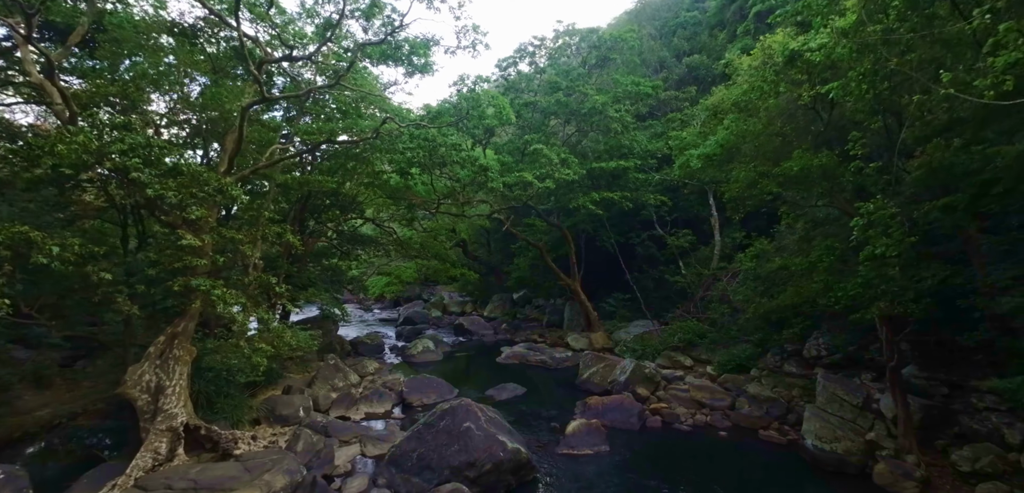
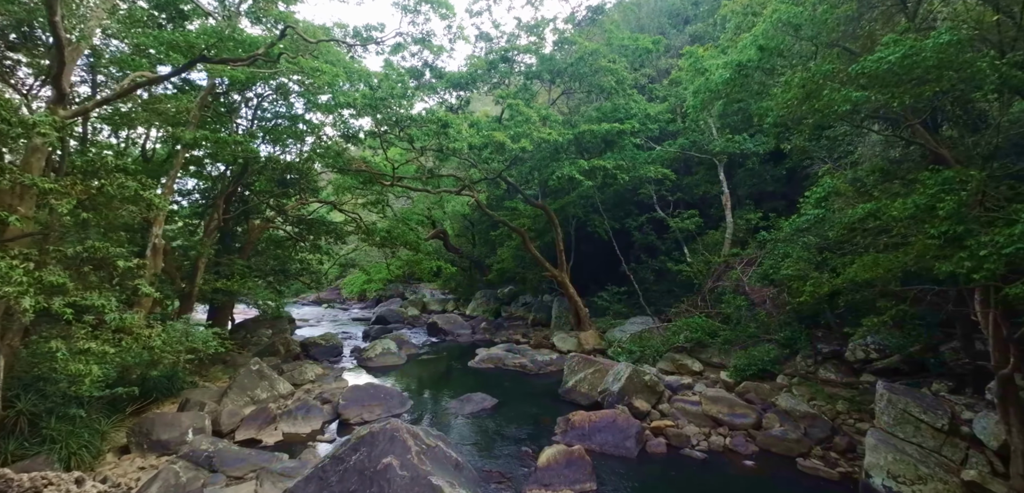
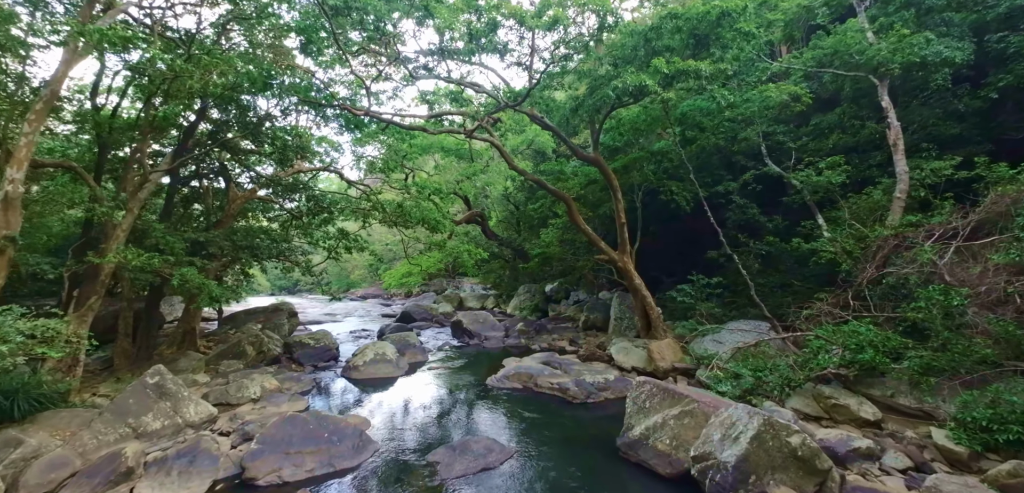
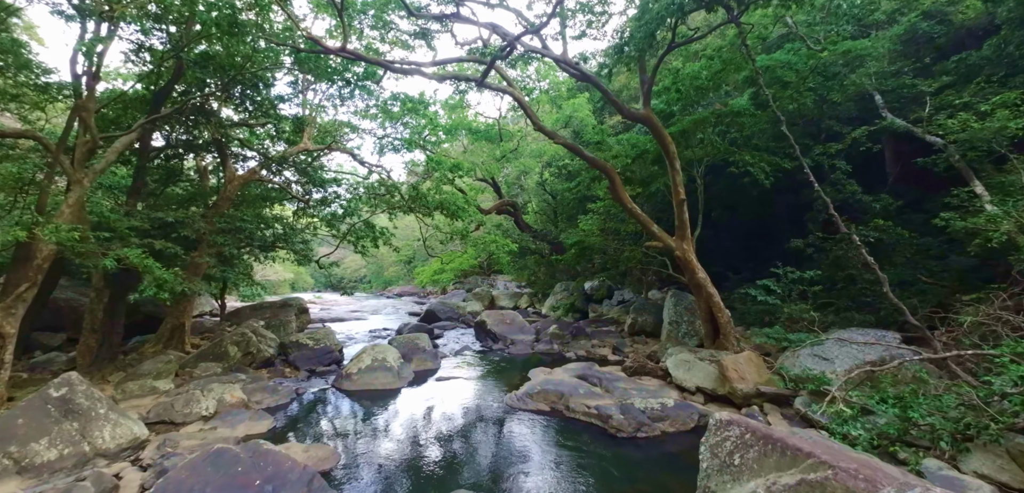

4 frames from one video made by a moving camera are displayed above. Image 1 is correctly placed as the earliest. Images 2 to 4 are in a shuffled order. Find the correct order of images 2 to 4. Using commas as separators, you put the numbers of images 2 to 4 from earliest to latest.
2, 3, 4
